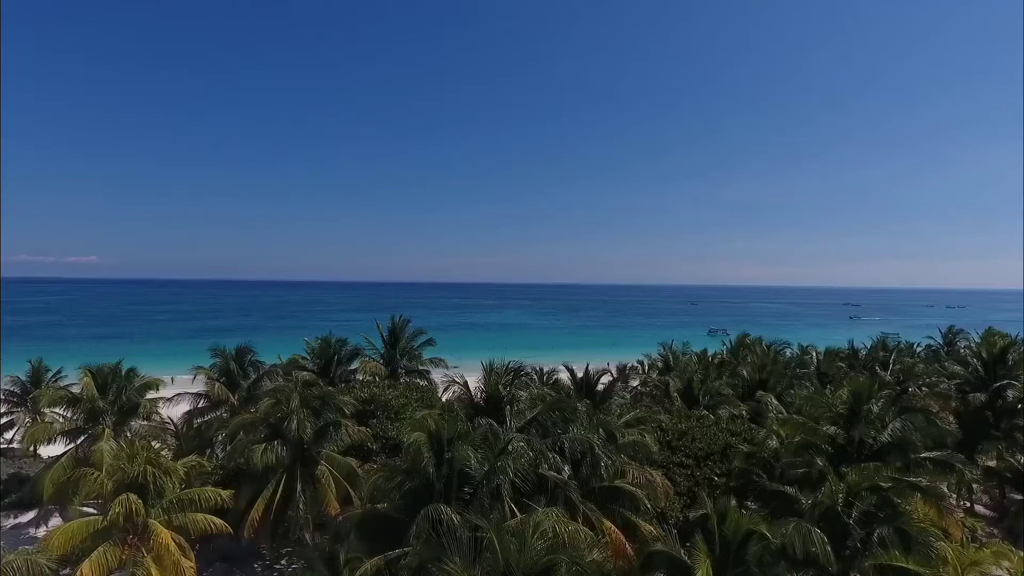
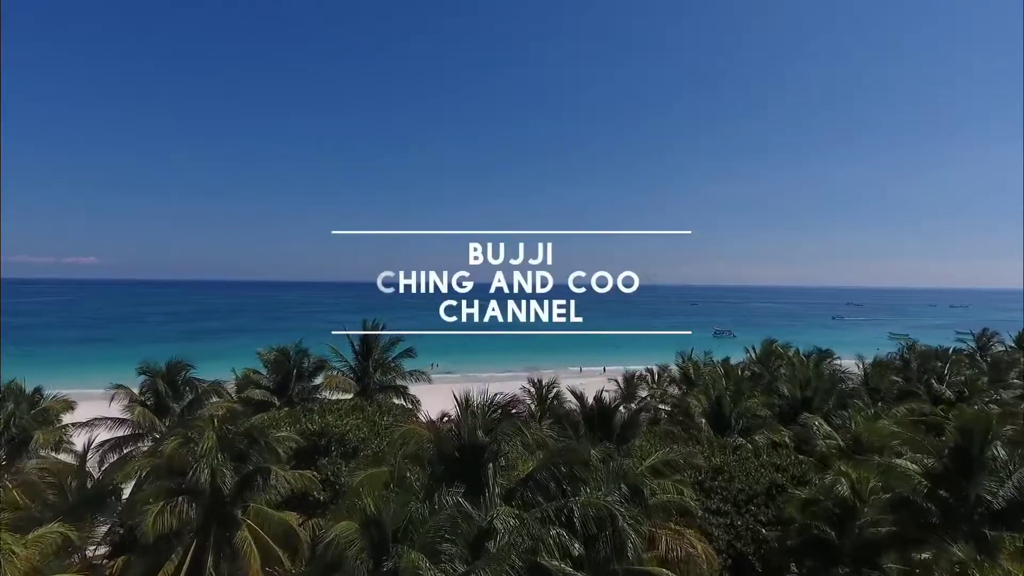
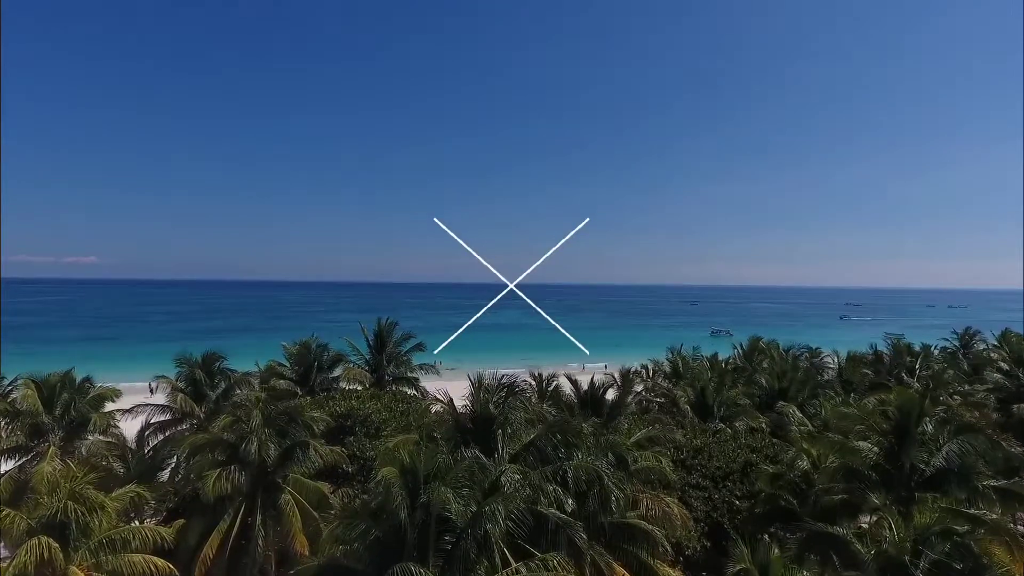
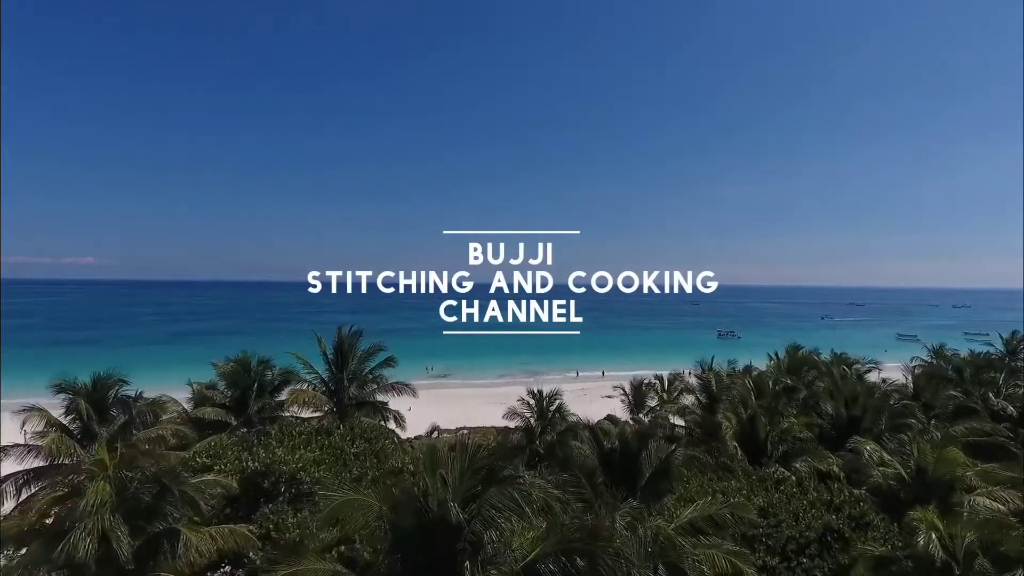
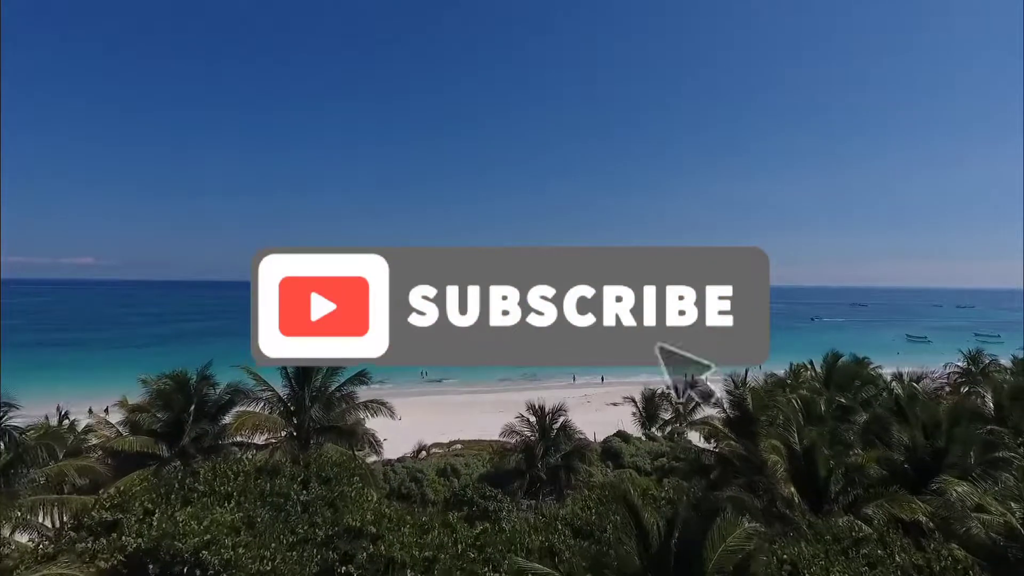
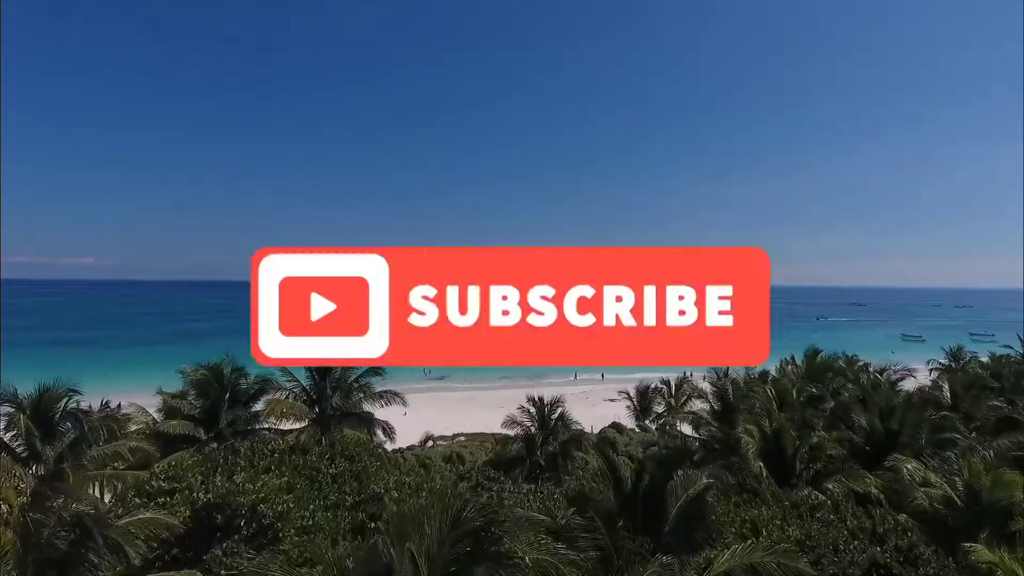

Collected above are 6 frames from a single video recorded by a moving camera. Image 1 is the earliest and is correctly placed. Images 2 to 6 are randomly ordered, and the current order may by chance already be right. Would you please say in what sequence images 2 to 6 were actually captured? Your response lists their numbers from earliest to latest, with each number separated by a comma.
3, 2, 4, 6, 5
